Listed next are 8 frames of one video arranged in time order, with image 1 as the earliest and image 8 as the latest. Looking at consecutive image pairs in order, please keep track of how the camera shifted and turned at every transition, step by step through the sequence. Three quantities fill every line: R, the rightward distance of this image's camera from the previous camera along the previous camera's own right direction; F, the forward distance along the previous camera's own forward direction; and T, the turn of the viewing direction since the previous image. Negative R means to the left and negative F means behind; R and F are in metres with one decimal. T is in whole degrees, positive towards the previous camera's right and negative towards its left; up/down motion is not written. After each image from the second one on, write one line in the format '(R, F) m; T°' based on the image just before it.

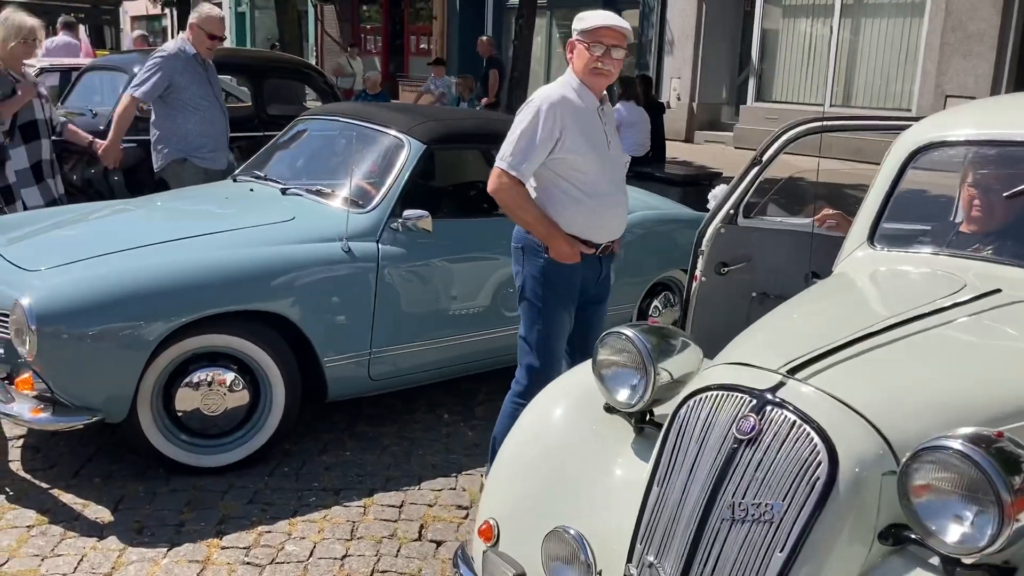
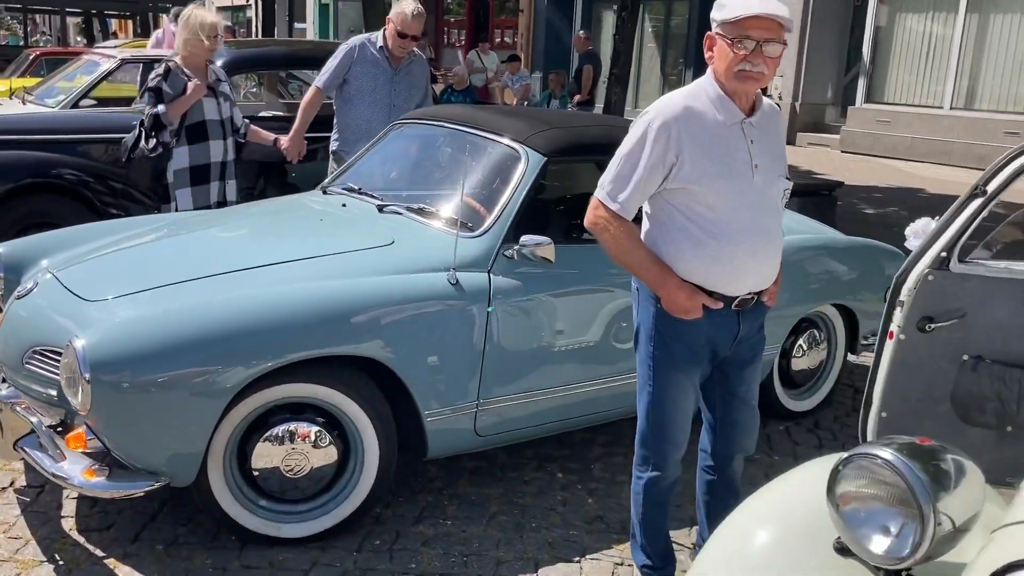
(-0.2, +0.6) m; -4°
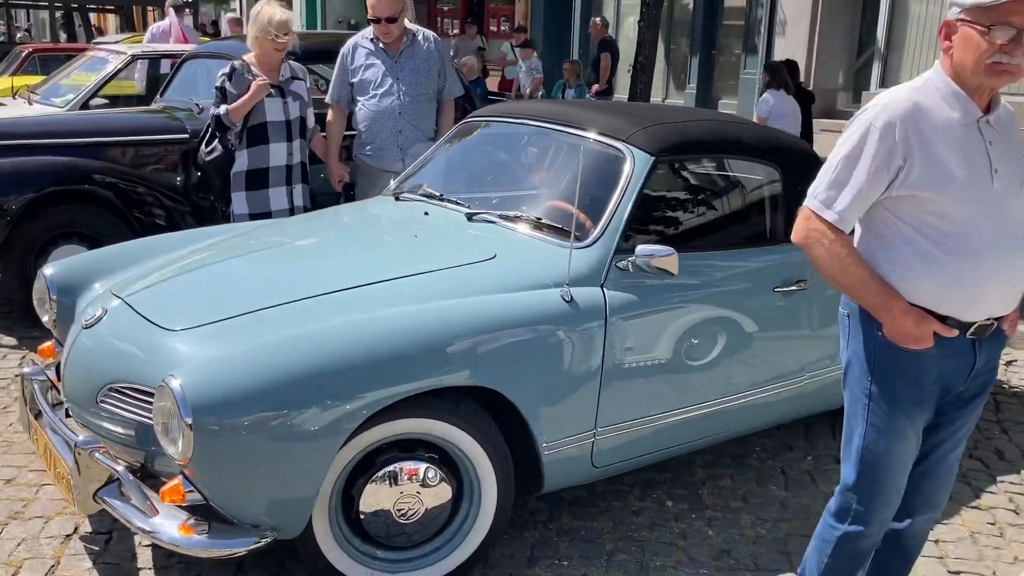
(-0.4, +0.3) m; +1°
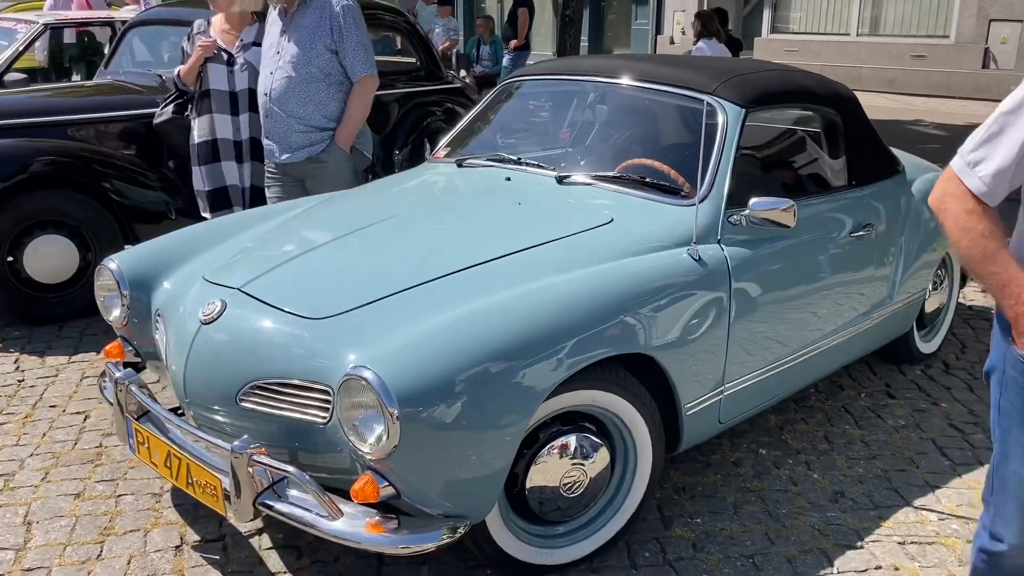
(-0.8, +0.1) m; +8°
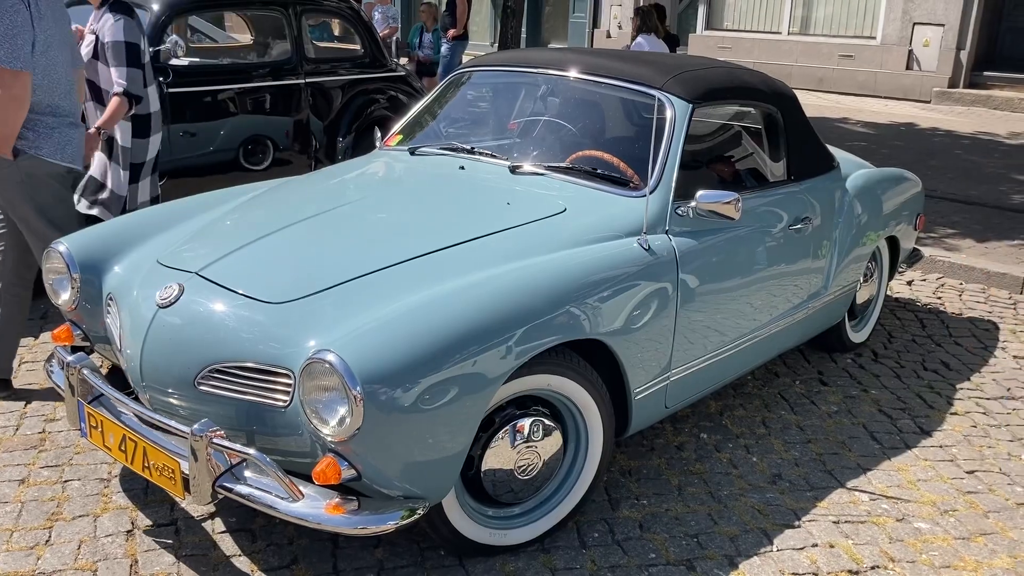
(-0.1, -0.1) m; +4°
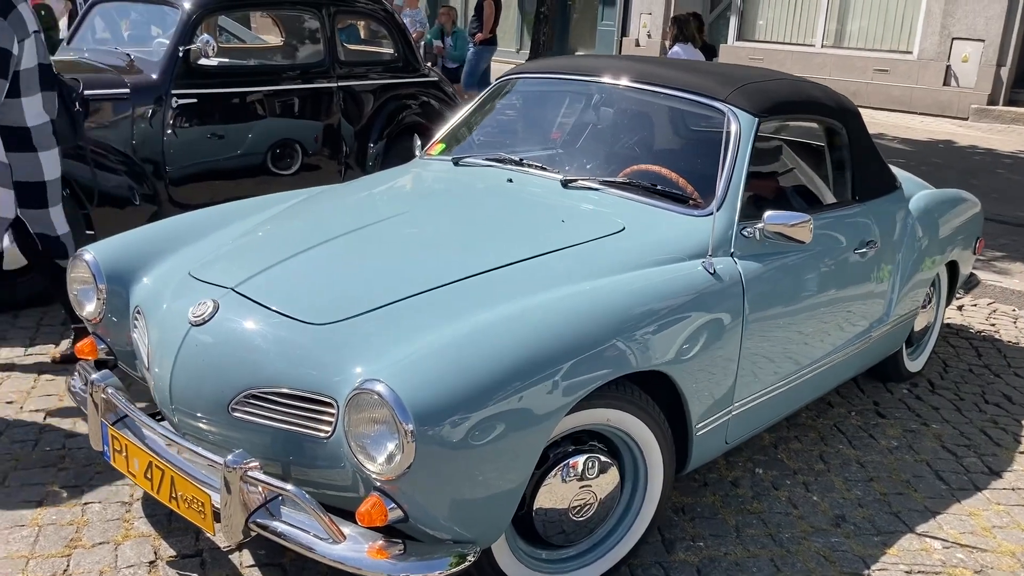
(-0.1, +0.2) m; -1°
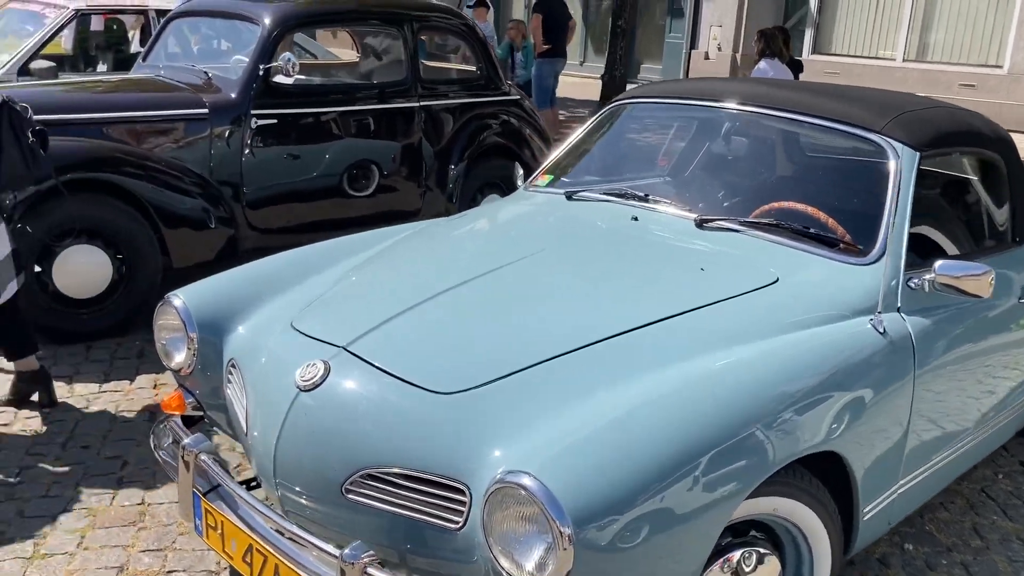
(-0.2, +0.3) m; -3°
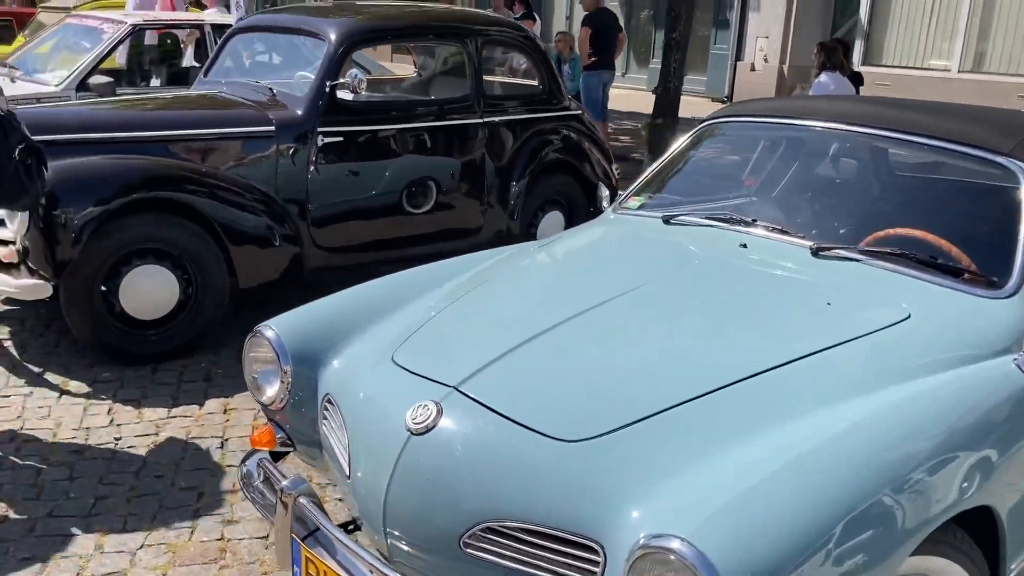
(-0.2, +0.1) m; -2°
